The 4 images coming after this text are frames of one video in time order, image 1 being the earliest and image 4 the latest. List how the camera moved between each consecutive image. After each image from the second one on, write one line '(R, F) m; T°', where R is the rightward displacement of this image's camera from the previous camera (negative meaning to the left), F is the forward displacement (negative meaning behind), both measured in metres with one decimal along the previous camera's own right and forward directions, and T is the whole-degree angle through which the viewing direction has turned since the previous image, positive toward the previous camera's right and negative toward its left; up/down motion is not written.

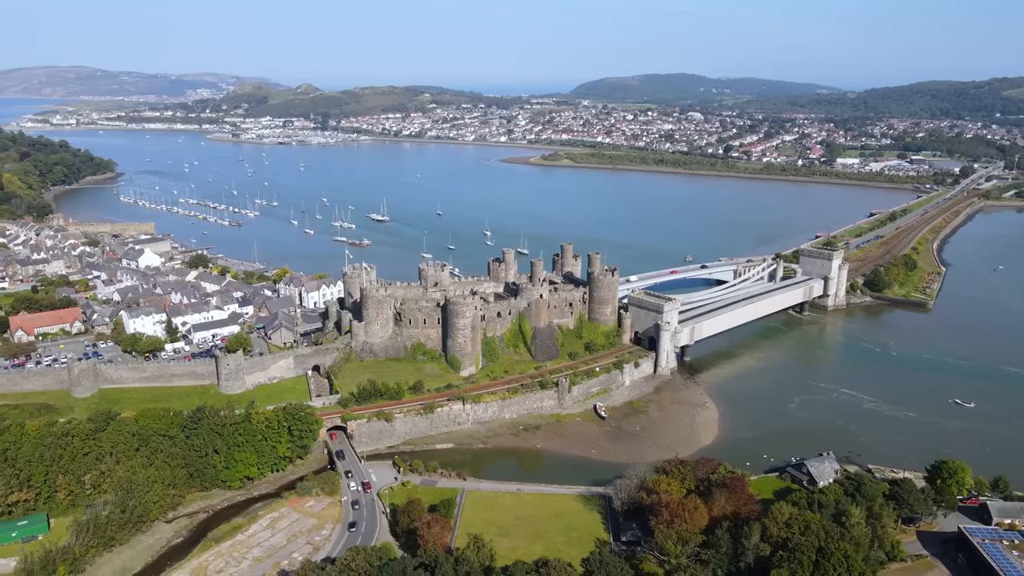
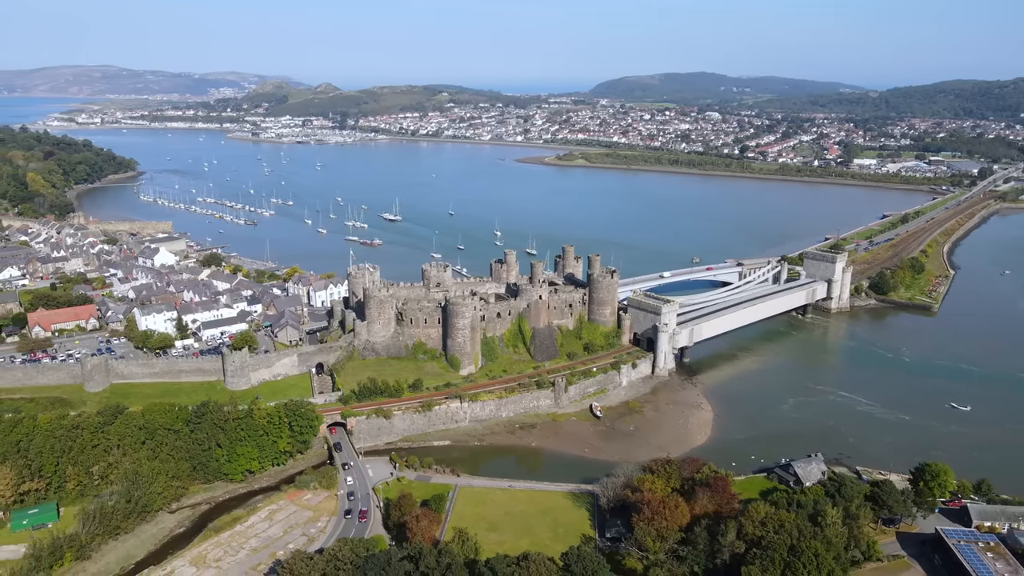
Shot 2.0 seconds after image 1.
(+1.3, -0.9) m; -1°
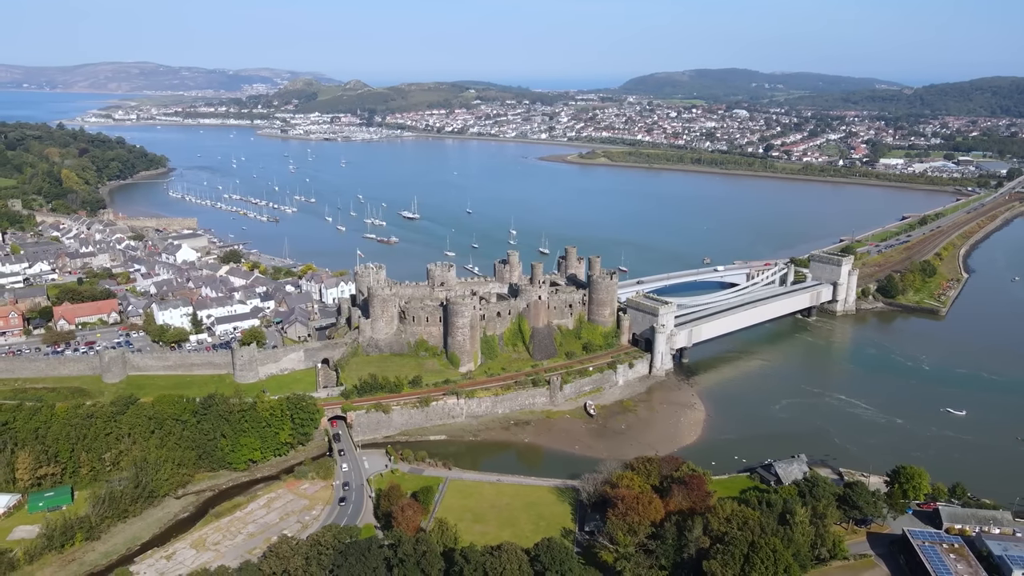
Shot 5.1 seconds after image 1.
(+2.0, -1.3) m; -2°
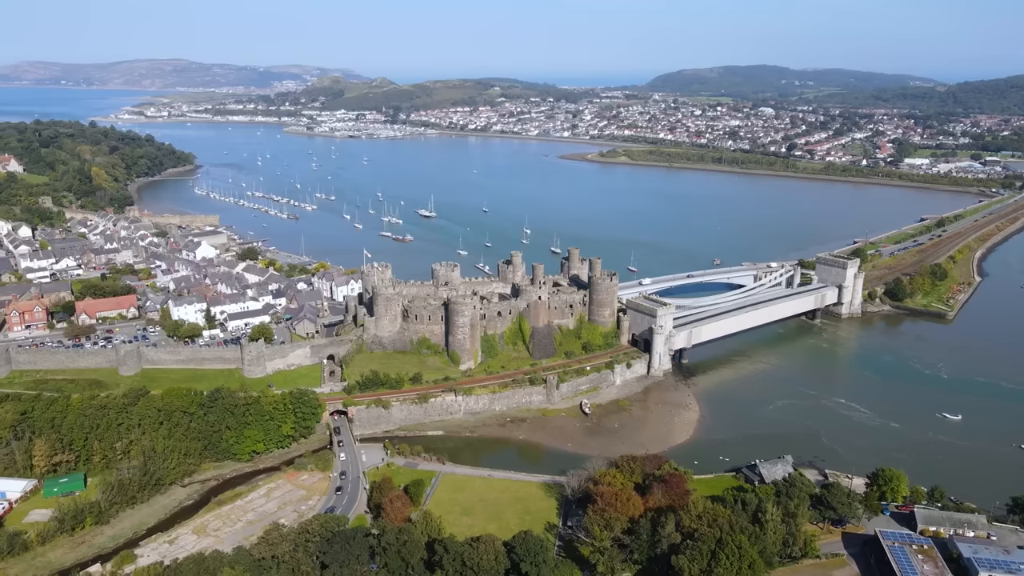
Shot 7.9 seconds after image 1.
(+1.8, -1.1) m; -2°
